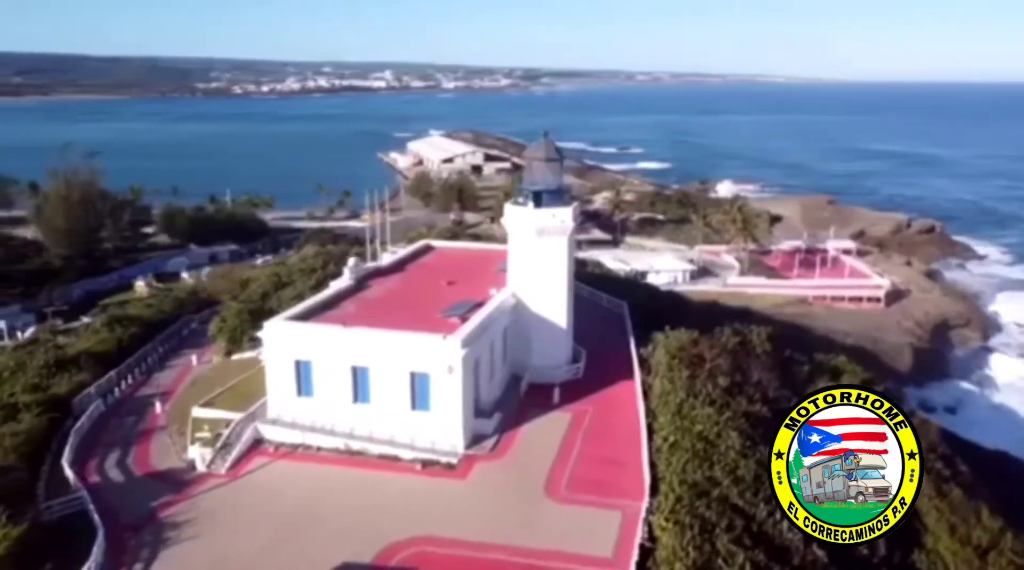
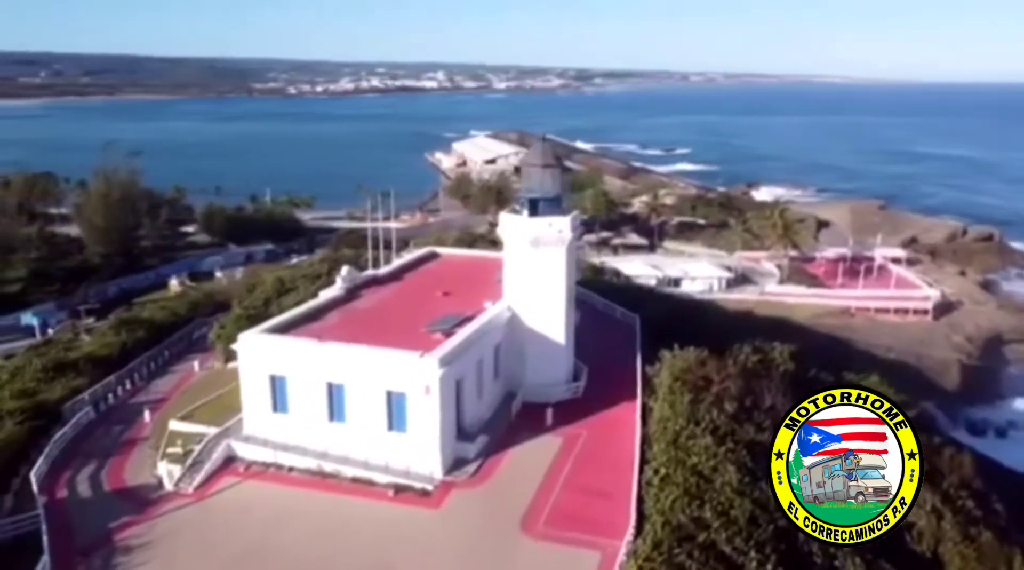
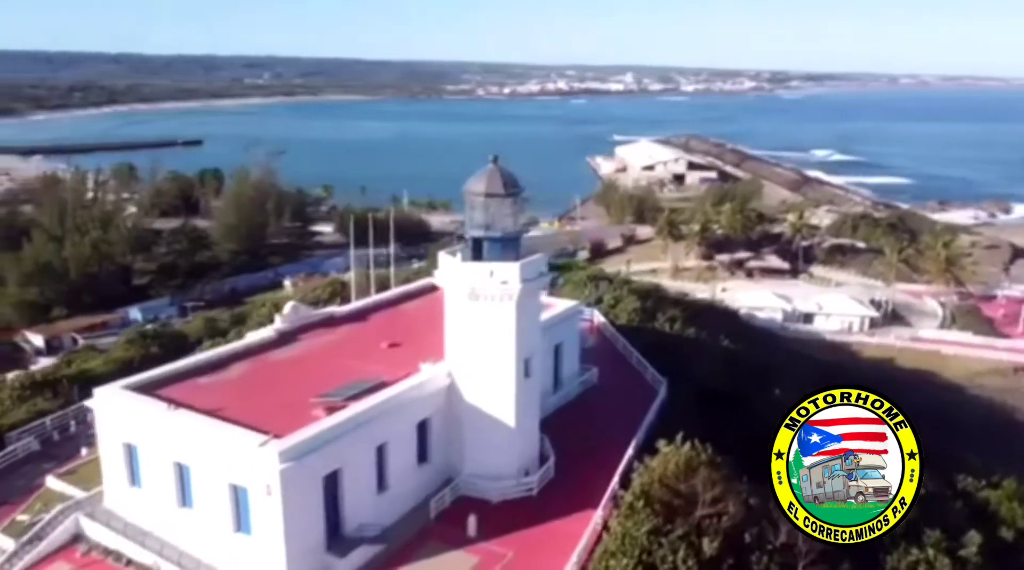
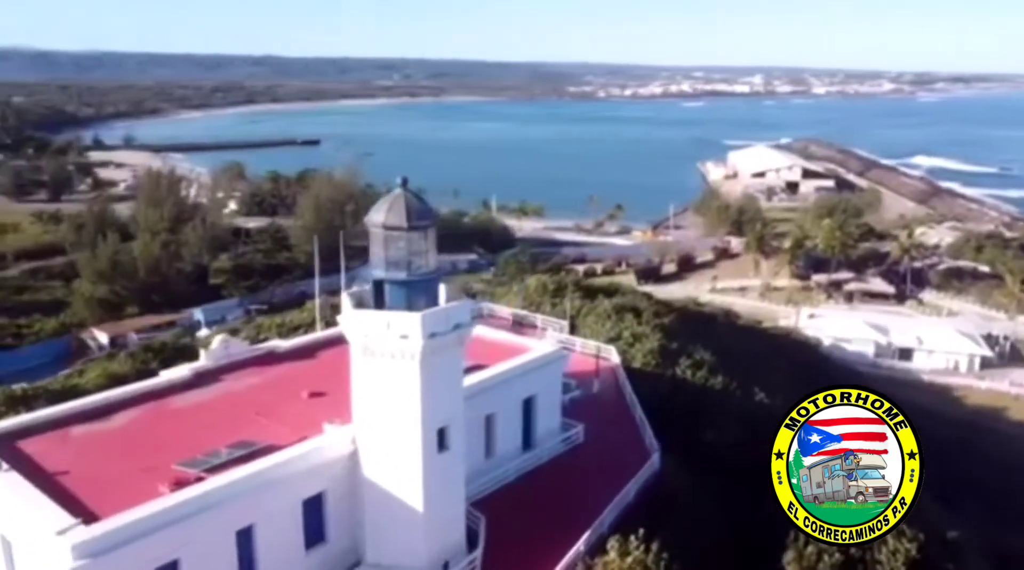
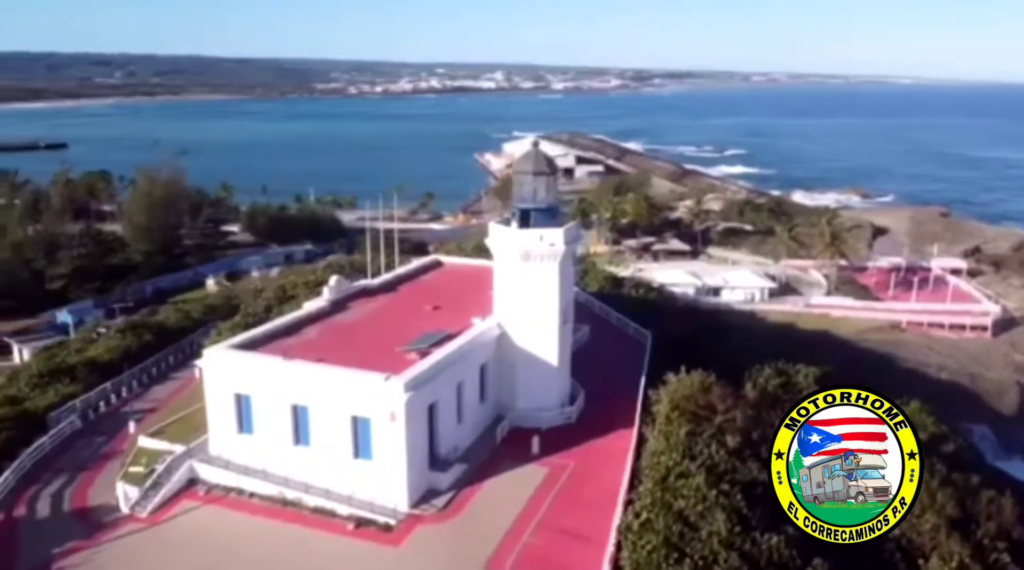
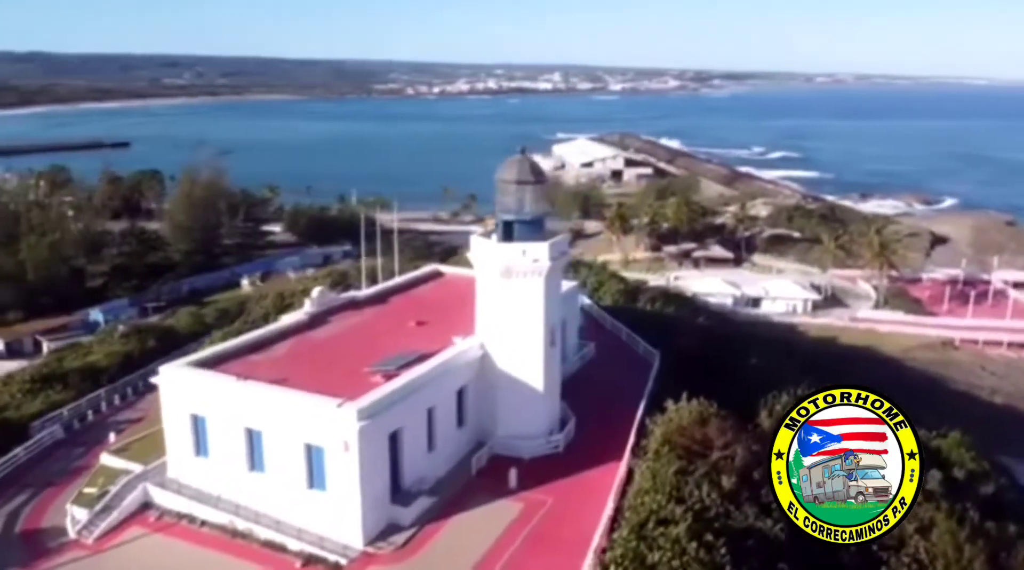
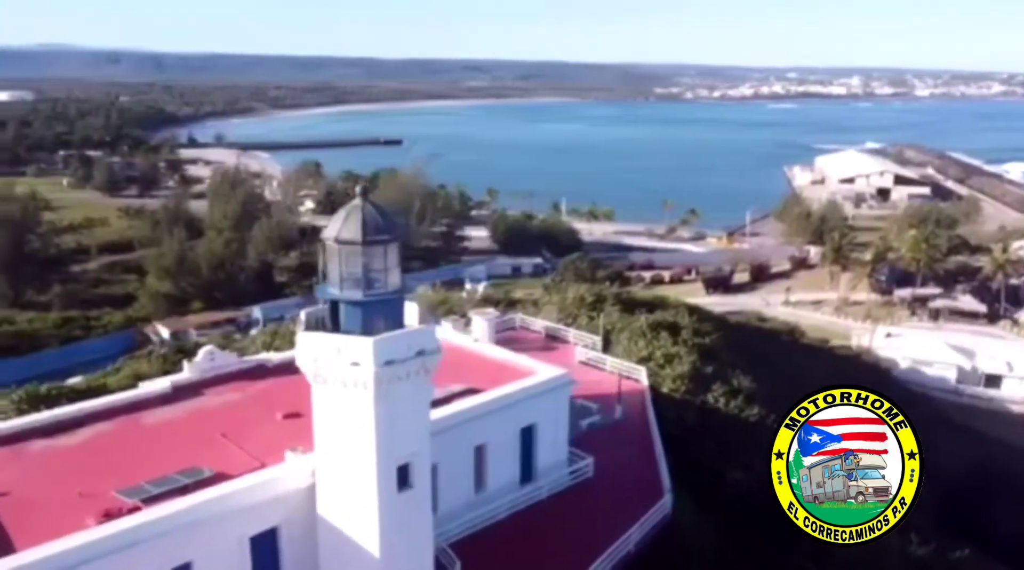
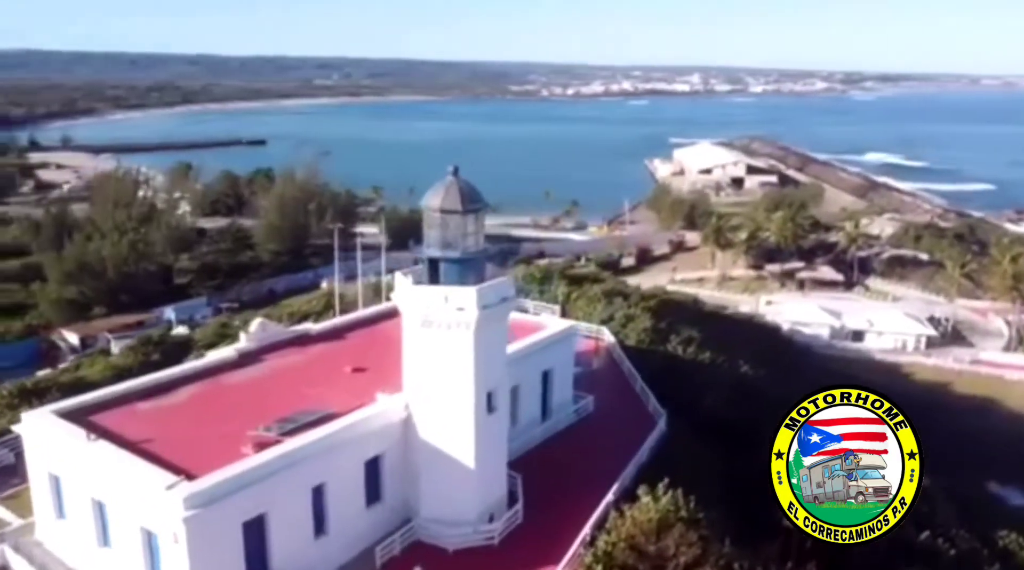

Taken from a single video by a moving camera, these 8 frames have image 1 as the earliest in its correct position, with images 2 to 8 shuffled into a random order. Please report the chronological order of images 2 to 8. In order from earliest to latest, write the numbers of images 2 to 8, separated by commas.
2, 5, 6, 3, 8, 4, 7
